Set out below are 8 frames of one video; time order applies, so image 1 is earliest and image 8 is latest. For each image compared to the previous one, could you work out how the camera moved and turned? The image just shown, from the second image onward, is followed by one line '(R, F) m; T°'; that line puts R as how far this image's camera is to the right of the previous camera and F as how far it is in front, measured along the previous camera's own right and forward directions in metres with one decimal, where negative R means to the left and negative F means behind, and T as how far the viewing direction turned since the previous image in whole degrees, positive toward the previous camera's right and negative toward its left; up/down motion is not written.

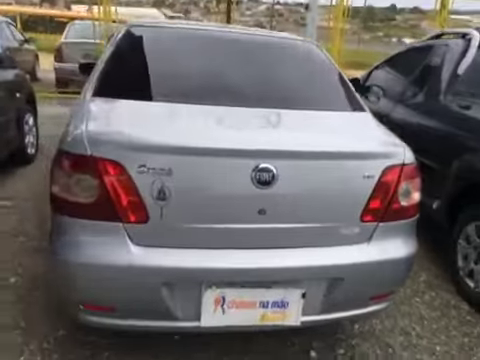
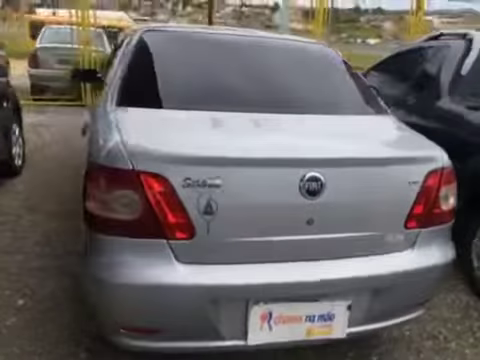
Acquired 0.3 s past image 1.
(-0.3, +0.1) m; +4°
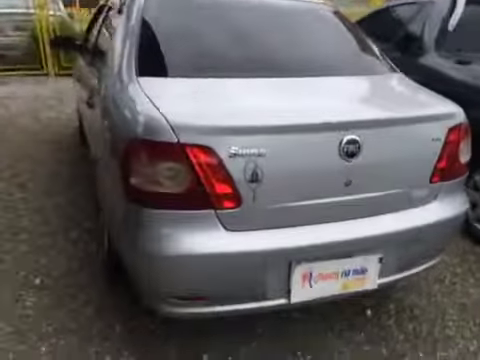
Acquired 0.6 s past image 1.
(-0.4, 0.0) m; +5°
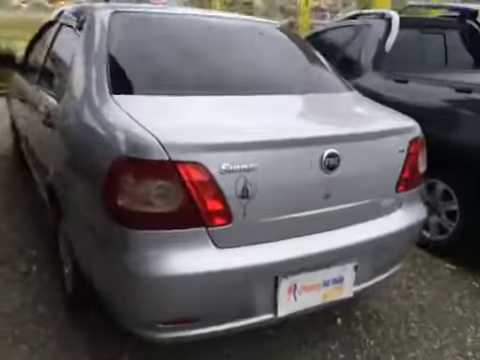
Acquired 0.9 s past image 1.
(-0.3, 0.0) m; +9°
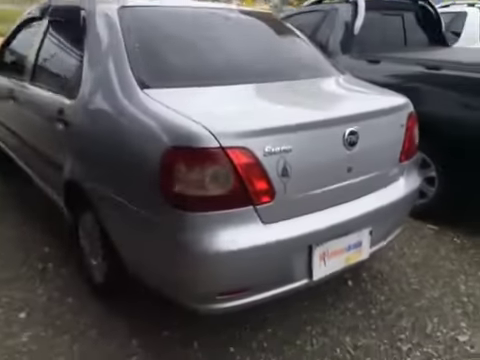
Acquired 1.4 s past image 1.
(-0.4, -0.2) m; +6°
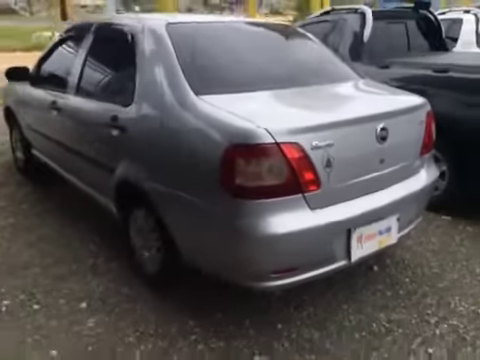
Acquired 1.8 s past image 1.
(-0.3, -0.3) m; +1°
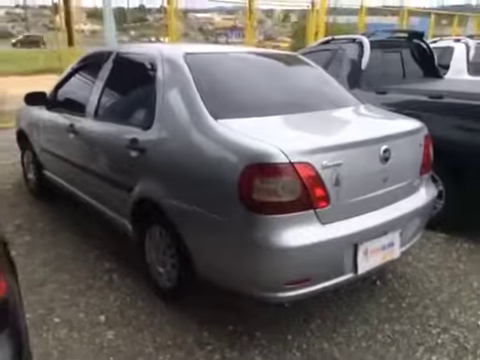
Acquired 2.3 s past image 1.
(-0.1, -0.2) m; +1°
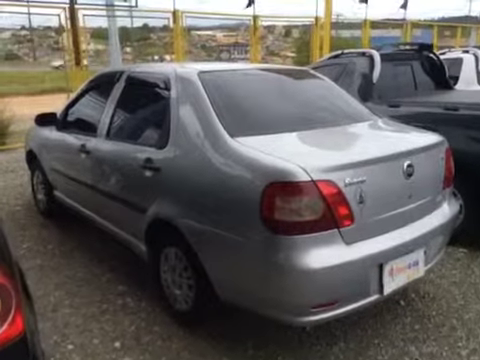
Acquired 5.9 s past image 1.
(-0.1, +0.1) m; -1°
